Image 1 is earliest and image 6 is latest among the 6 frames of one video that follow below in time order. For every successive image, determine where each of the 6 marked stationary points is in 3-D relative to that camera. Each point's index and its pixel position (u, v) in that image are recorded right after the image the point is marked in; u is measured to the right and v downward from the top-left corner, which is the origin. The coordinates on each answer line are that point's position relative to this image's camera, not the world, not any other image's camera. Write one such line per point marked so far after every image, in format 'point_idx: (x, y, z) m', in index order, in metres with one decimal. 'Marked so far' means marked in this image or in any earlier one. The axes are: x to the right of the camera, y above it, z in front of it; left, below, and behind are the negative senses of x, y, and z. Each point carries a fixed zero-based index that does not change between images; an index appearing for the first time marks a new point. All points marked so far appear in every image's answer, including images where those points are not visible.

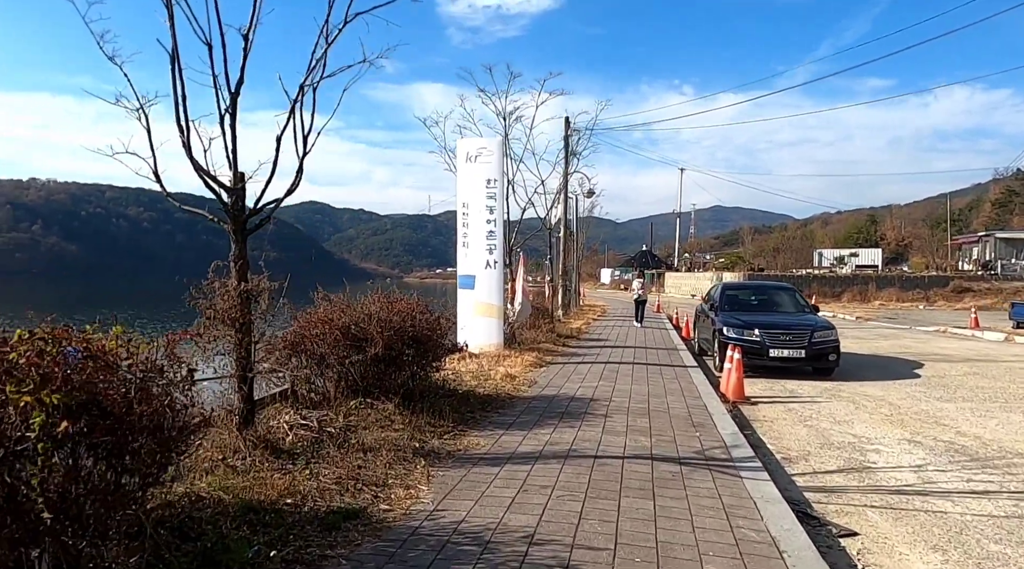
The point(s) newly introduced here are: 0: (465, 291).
0: (-0.7, -0.1, +11.7) m
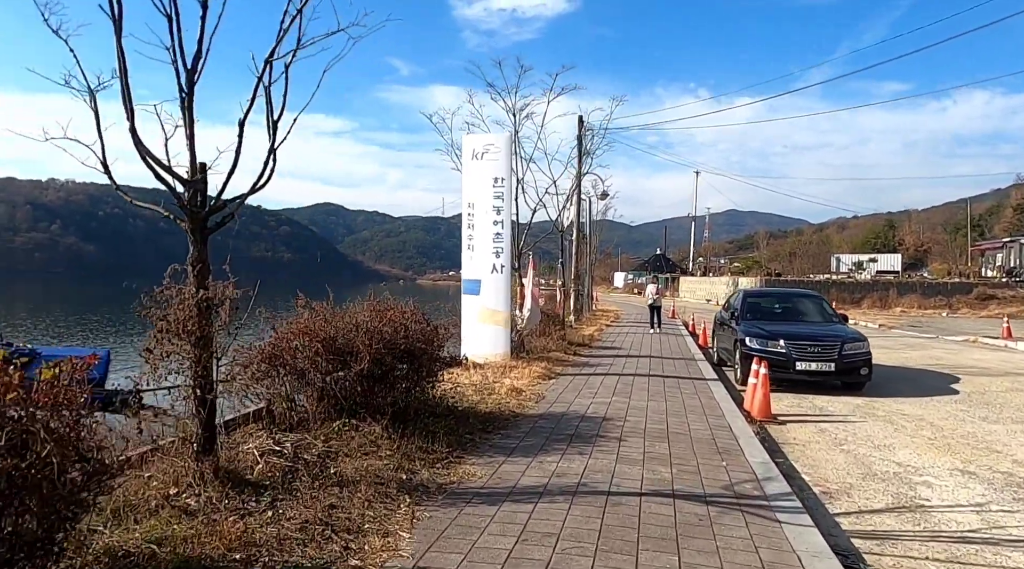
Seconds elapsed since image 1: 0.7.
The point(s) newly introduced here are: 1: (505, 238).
0: (-0.6, -0.2, +11.0) m
1: (-0.1, +0.7, +10.8) m
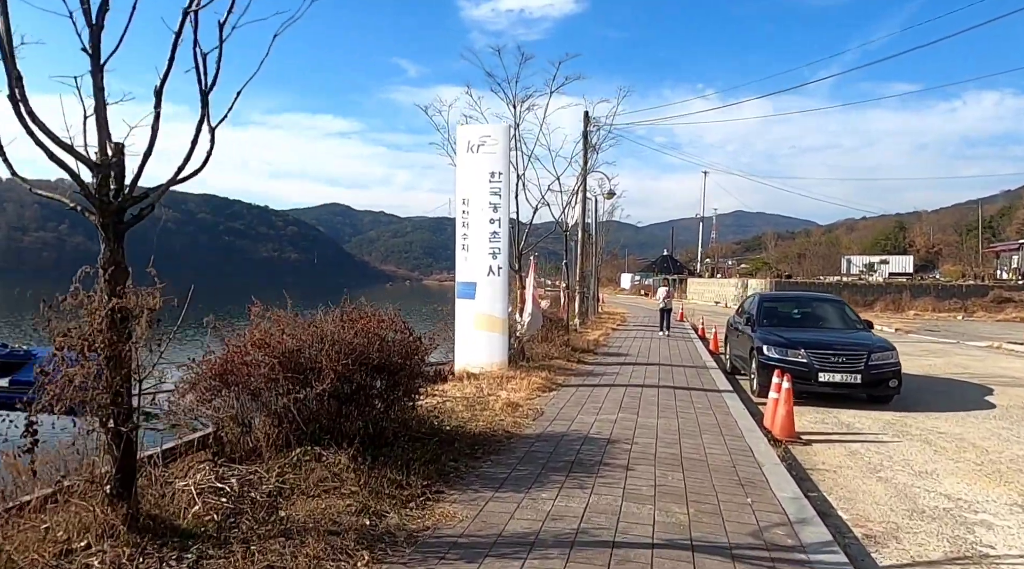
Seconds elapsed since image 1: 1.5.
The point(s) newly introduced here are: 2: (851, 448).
0: (-0.6, -0.2, +10.1) m
1: (-0.1, +0.6, +10.0) m
2: (+3.4, -1.6, +7.6) m
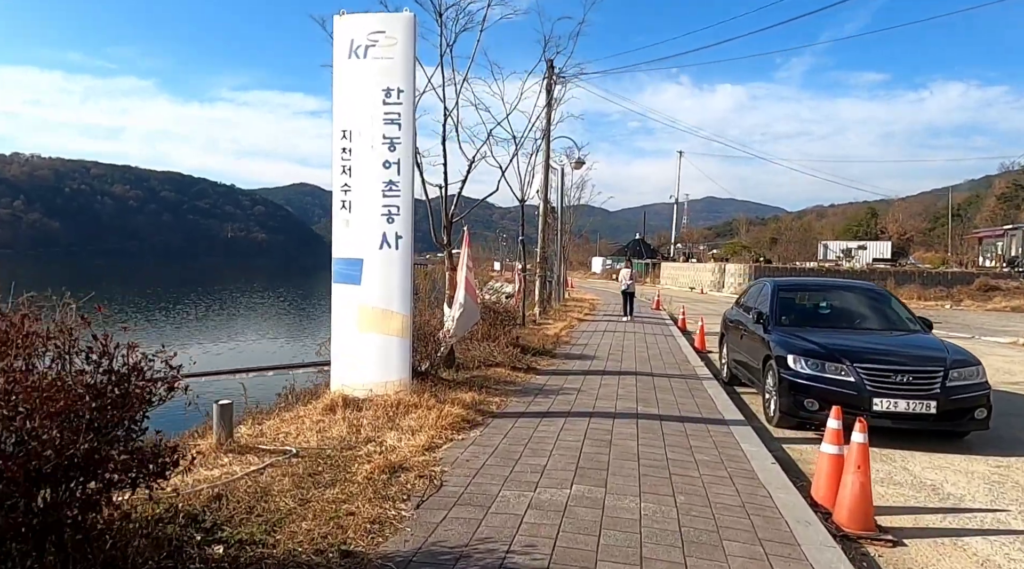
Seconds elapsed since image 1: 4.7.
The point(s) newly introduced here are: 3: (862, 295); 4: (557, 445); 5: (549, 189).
0: (-1.5, 0.0, +6.7) m
1: (-0.9, +0.8, +6.5) m
2: (+2.7, -1.5, +4.3) m
3: (+4.3, -0.2, +9.3) m
4: (+0.3, -1.2, +5.7) m
5: (+0.9, +2.5, +19.9) m
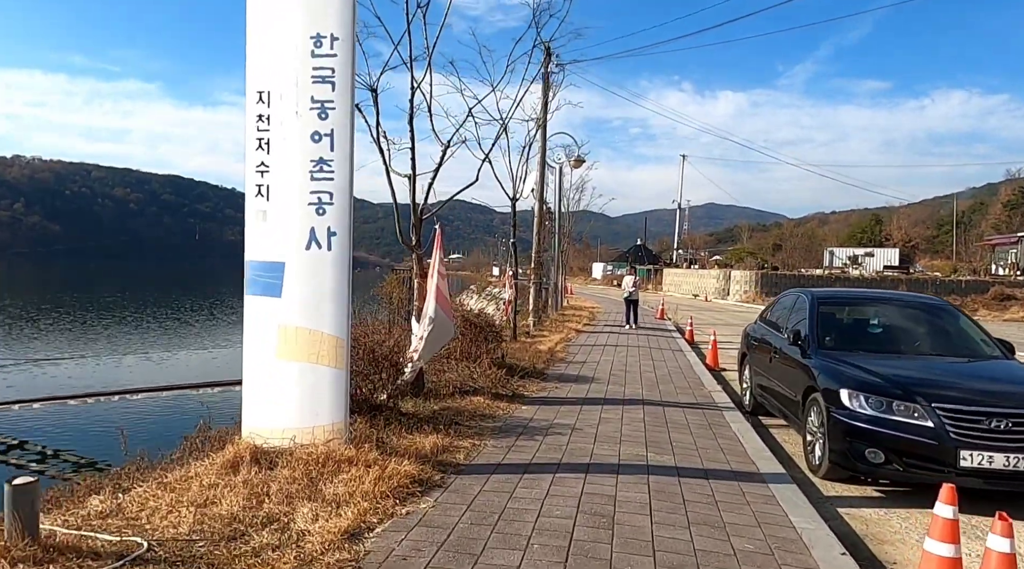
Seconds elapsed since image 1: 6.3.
0: (-1.6, -0.1, +5.0) m
1: (-1.1, +0.7, +4.9) m
2: (+2.5, -1.6, +2.7) m
3: (+4.1, -0.3, +7.7) m
4: (+0.1, -1.3, +4.1) m
5: (+0.8, +2.3, +18.2) m
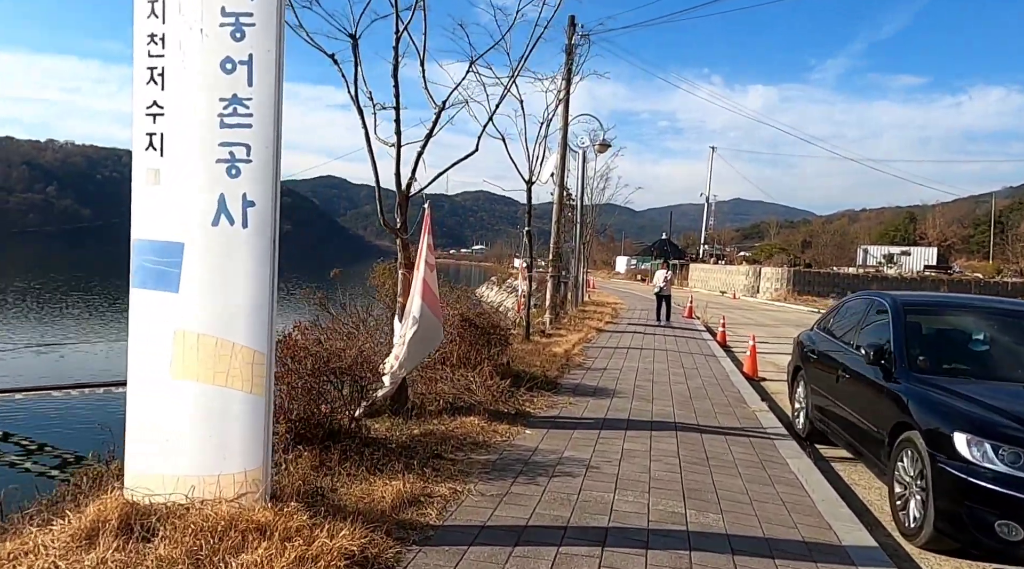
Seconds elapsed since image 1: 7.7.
0: (-1.7, -0.1, +3.6) m
1: (-1.2, +0.8, +3.5) m
2: (+2.3, -1.7, +1.1) m
3: (+4.2, -0.3, +6.1) m
4: (0.0, -1.3, +2.6) m
5: (+1.2, +2.5, +16.7) m
